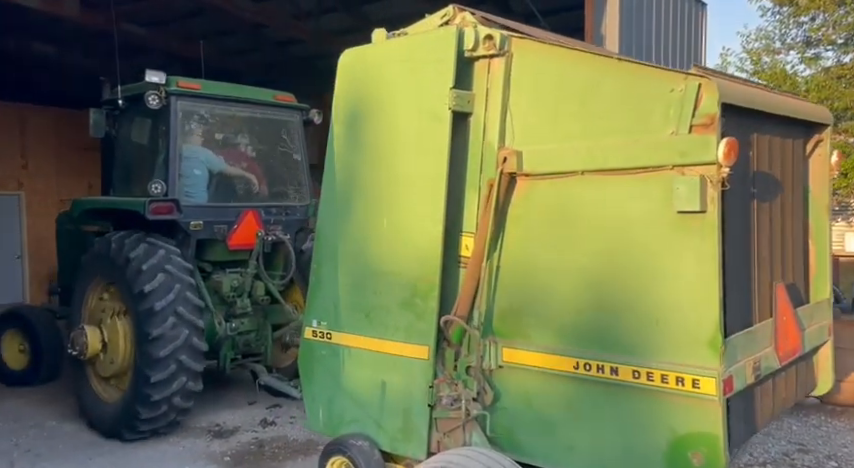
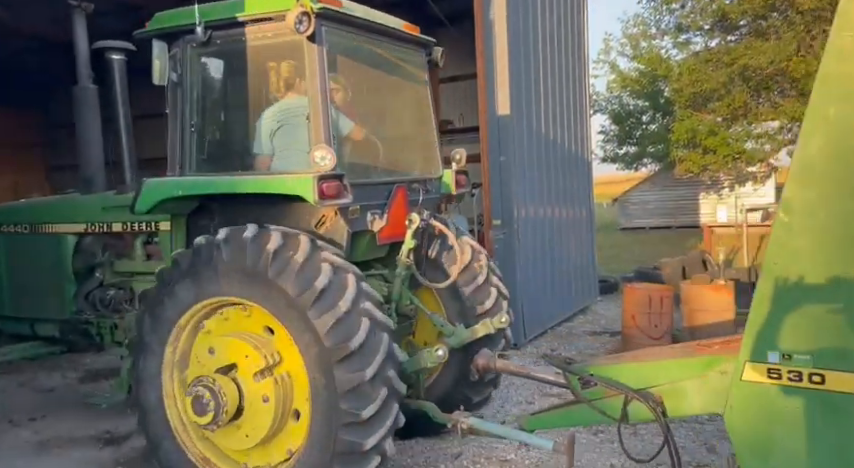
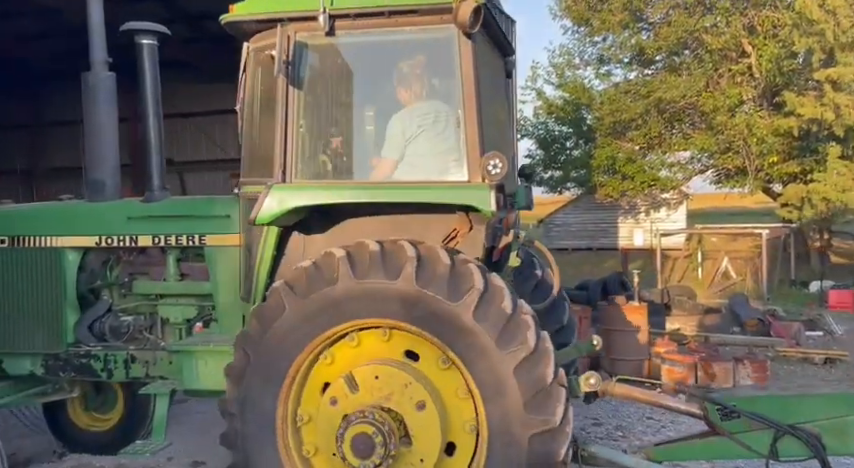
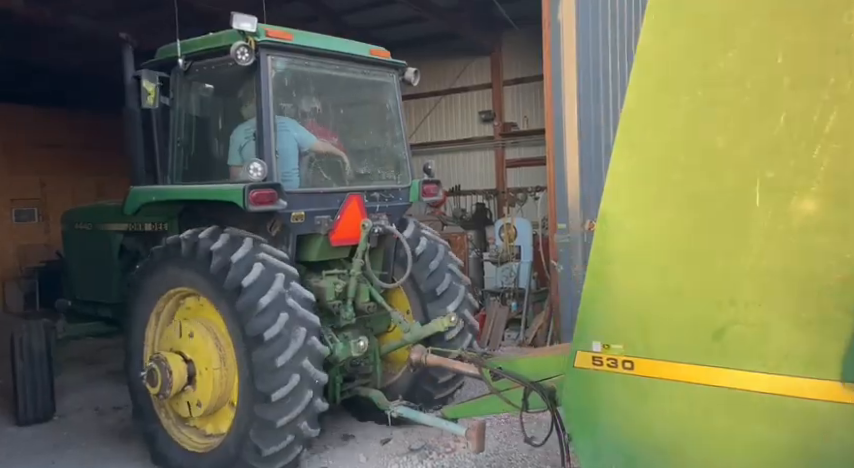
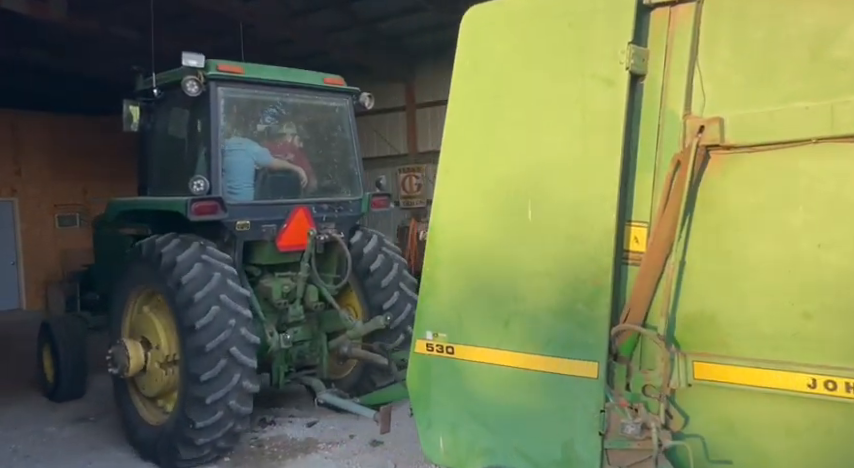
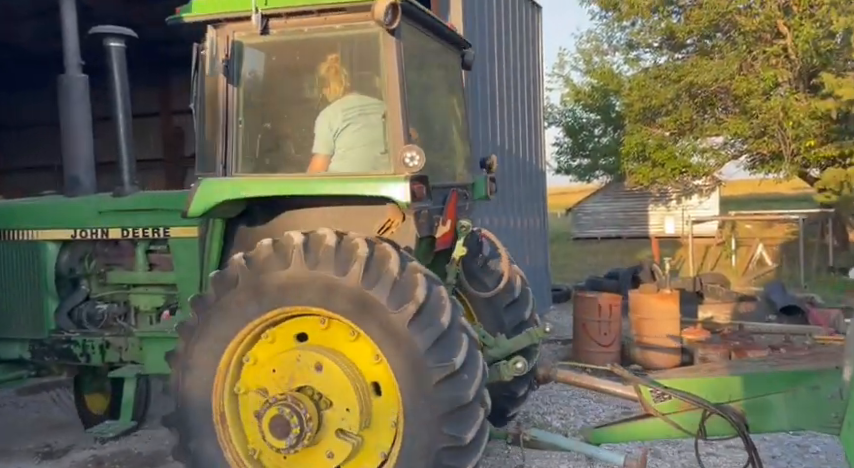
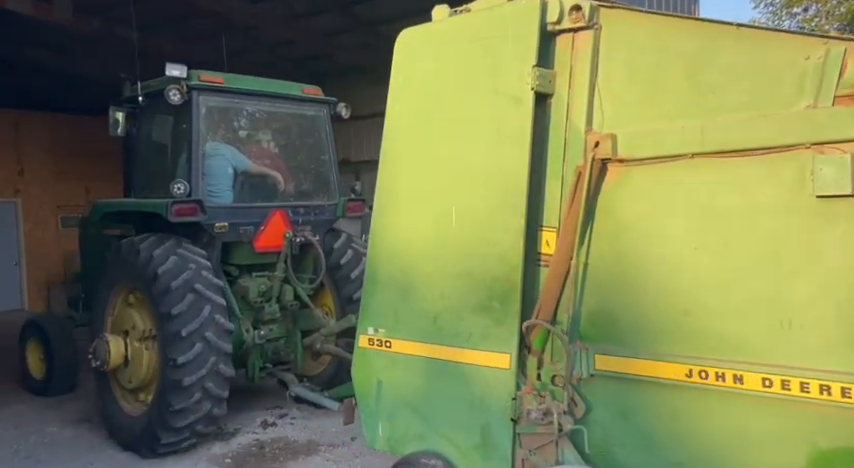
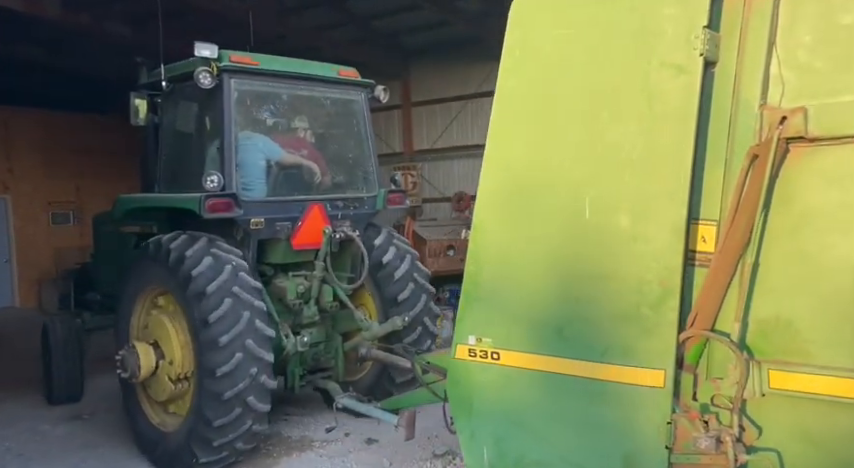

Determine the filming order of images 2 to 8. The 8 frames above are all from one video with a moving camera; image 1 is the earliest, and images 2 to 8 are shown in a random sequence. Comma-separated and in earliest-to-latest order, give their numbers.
7, 5, 8, 4, 2, 6, 3
